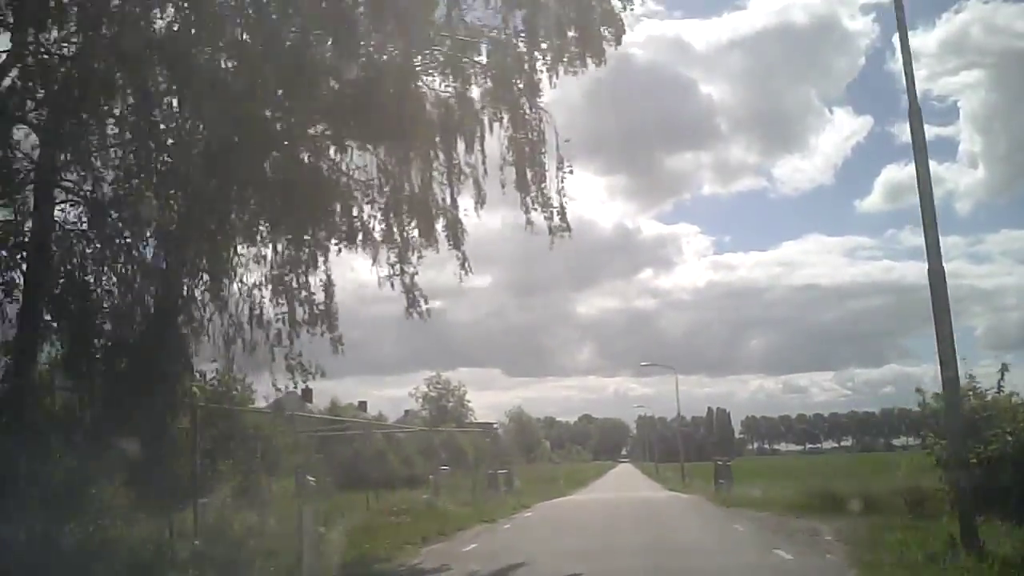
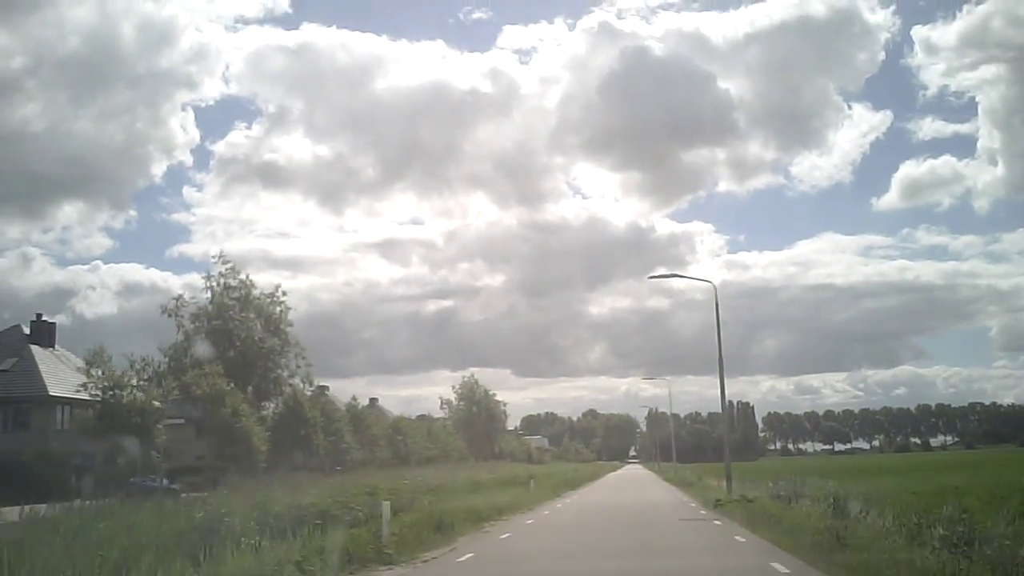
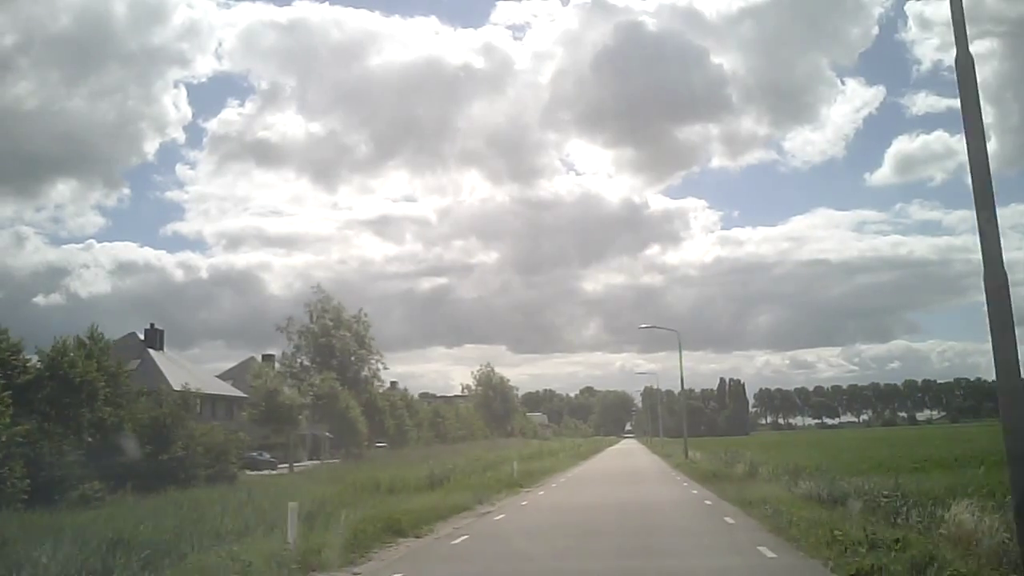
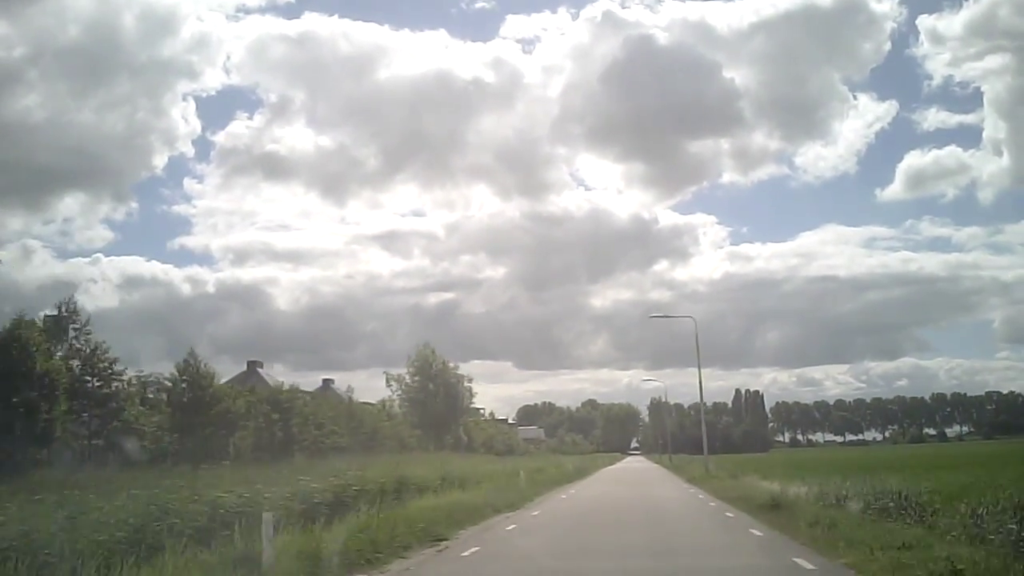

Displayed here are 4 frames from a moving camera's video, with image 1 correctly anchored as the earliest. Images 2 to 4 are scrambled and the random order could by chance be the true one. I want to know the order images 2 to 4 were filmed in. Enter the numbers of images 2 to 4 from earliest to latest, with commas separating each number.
3, 2, 4
